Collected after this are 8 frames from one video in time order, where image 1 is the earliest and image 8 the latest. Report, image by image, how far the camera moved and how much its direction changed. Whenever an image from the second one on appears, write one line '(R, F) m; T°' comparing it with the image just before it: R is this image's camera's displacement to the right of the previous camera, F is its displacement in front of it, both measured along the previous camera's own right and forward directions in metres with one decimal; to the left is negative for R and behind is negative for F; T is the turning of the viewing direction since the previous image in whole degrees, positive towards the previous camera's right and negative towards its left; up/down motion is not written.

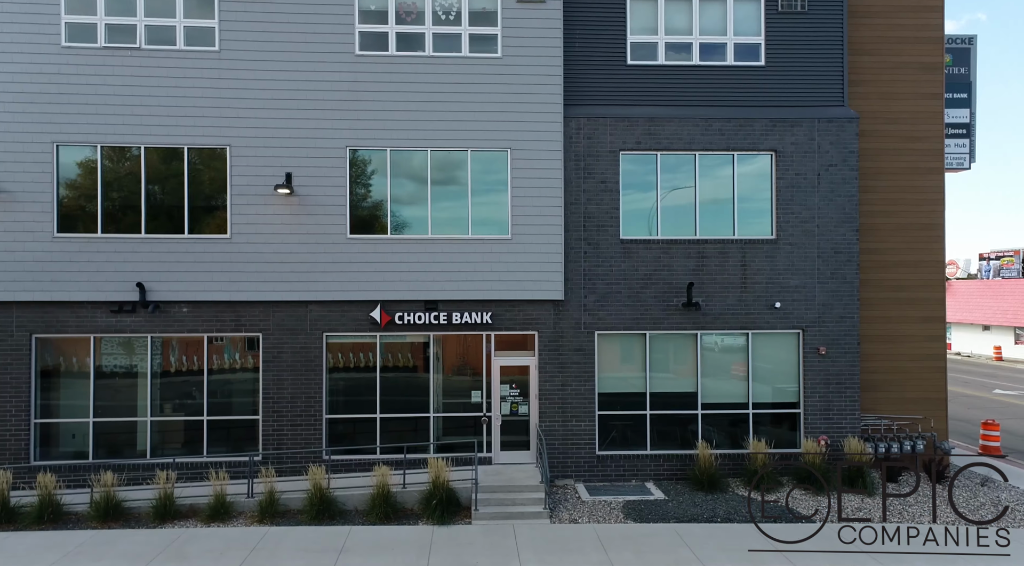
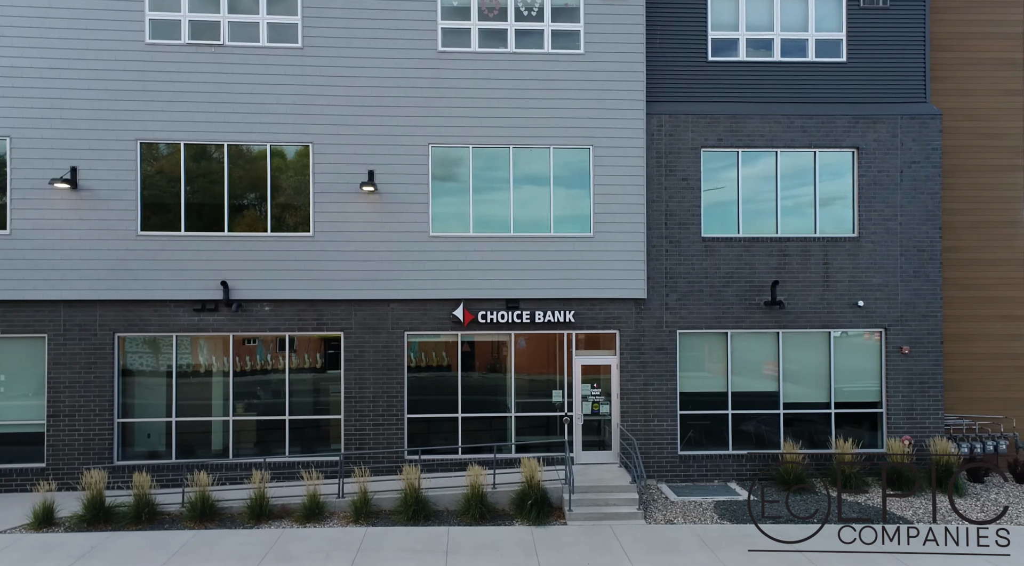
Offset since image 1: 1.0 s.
(-1.4, +0.1) m; 0°
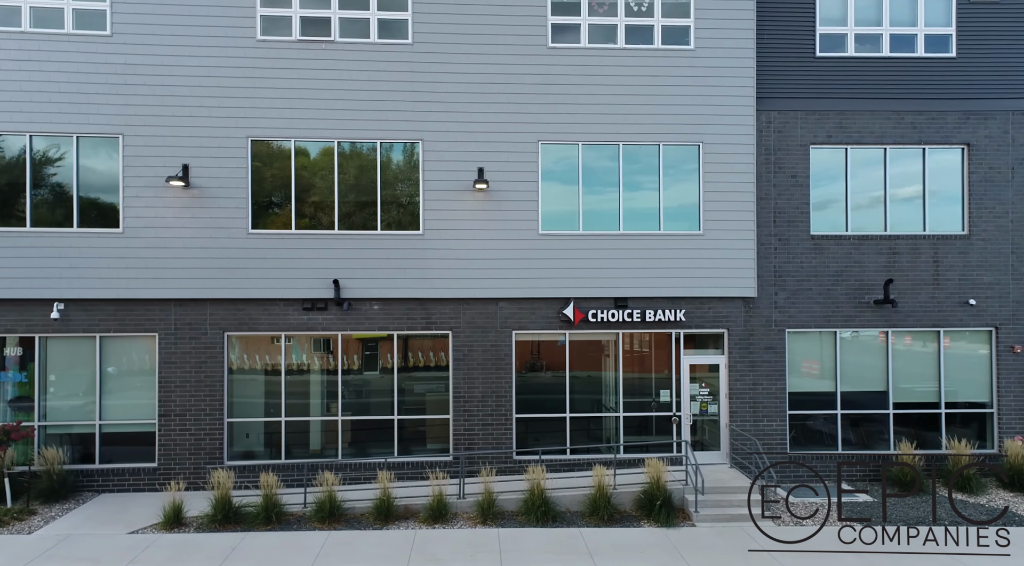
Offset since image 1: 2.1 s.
(-1.9, +0.2) m; 0°
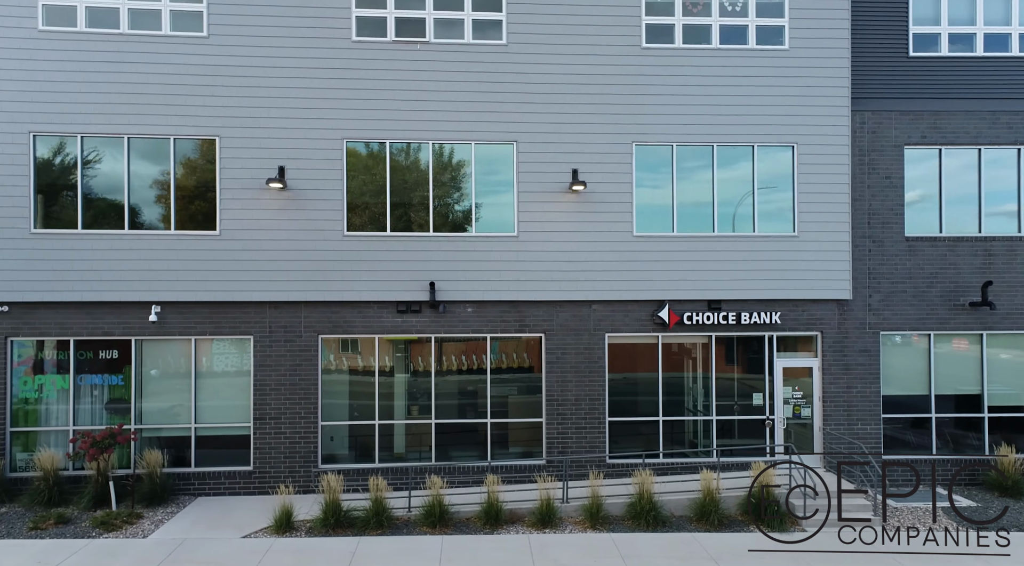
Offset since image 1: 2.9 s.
(-1.5, +0.1) m; -1°
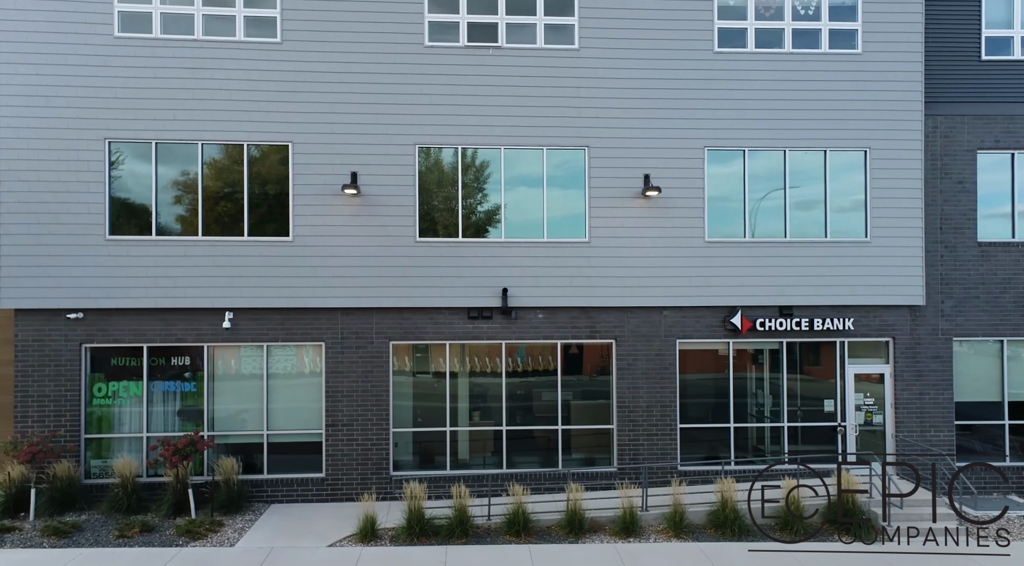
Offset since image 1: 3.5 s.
(-1.1, +0.1) m; 0°
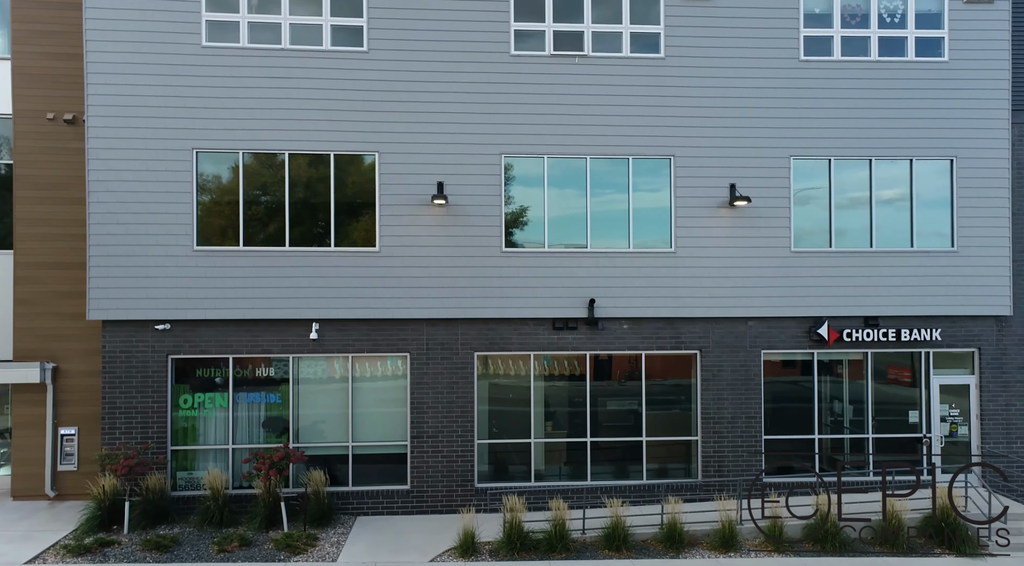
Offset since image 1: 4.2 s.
(-1.4, +0.1) m; 0°
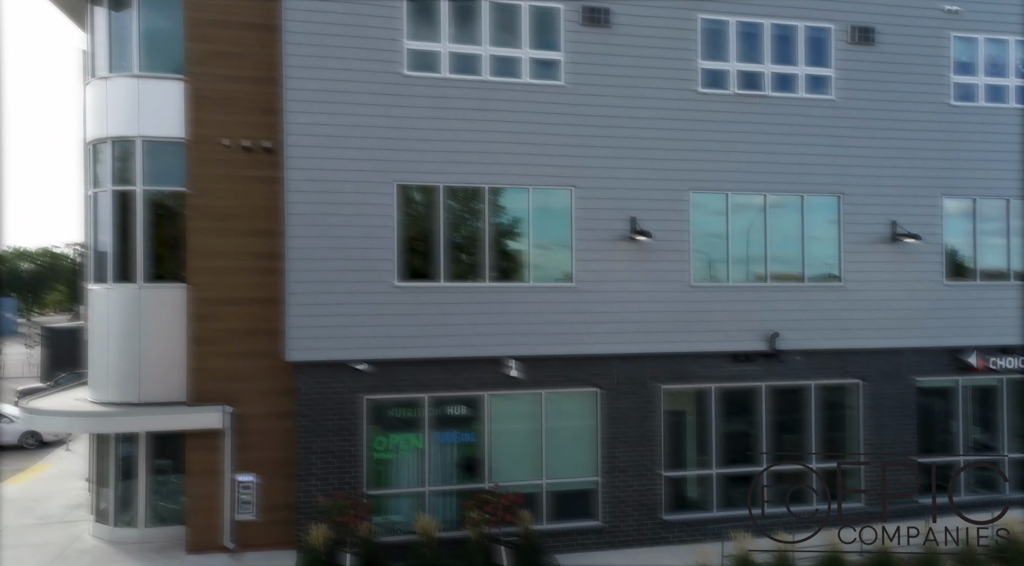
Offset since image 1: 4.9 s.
(-5.4, +0.4) m; +8°
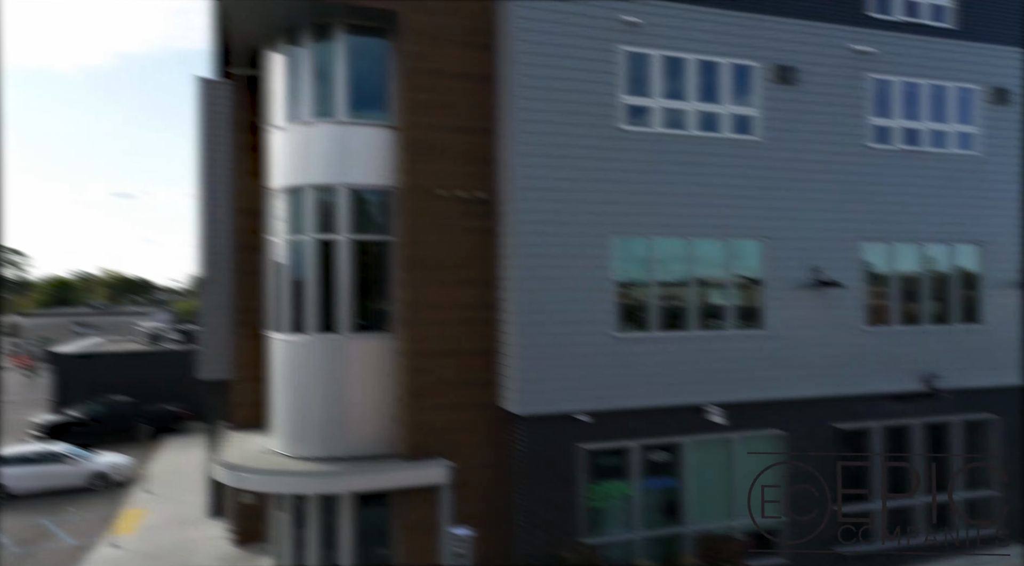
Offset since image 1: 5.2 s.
(-5.3, +0.1) m; +7°
